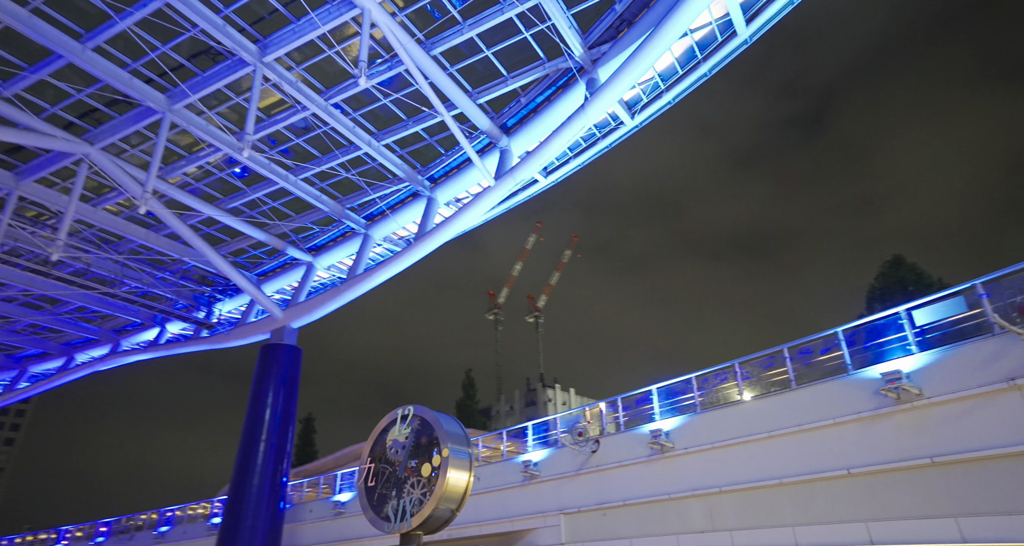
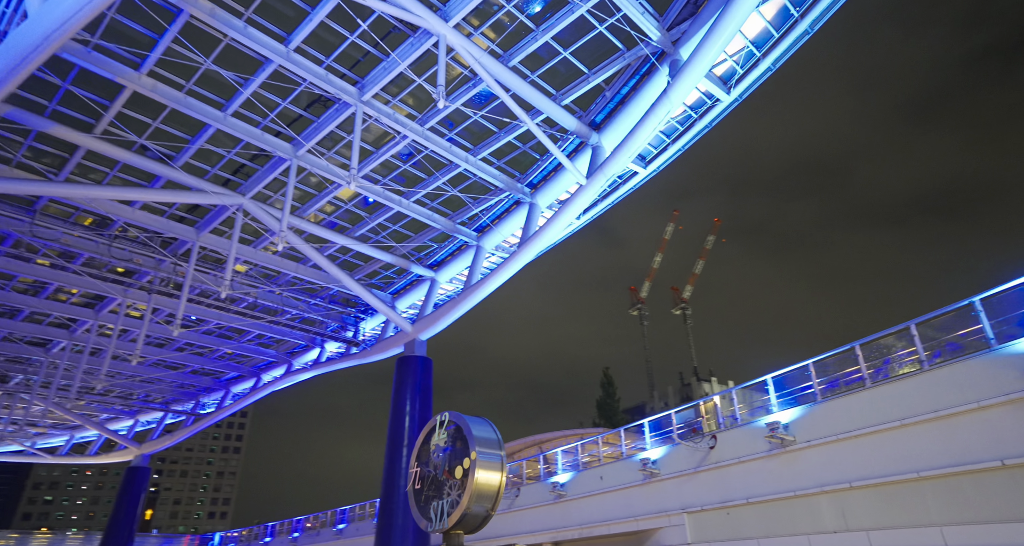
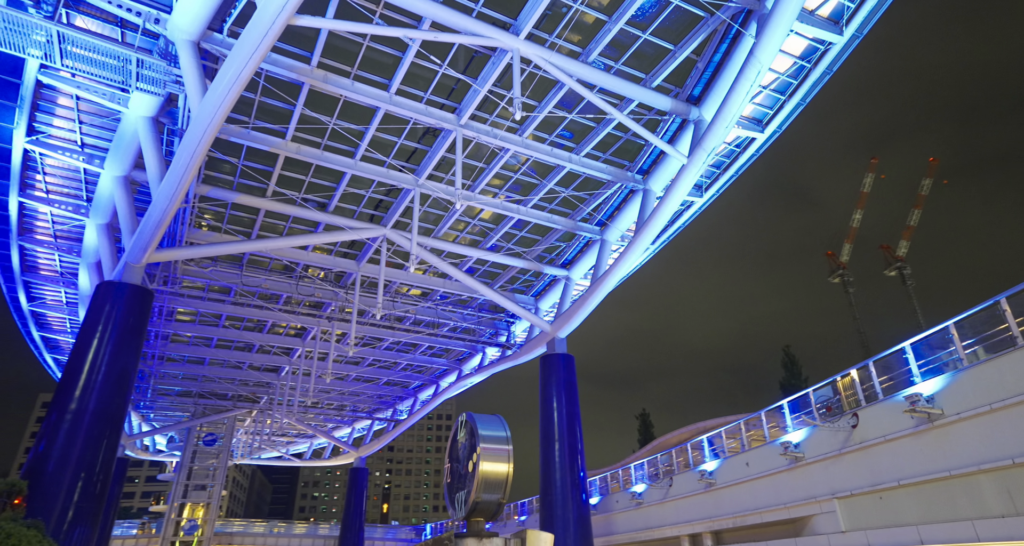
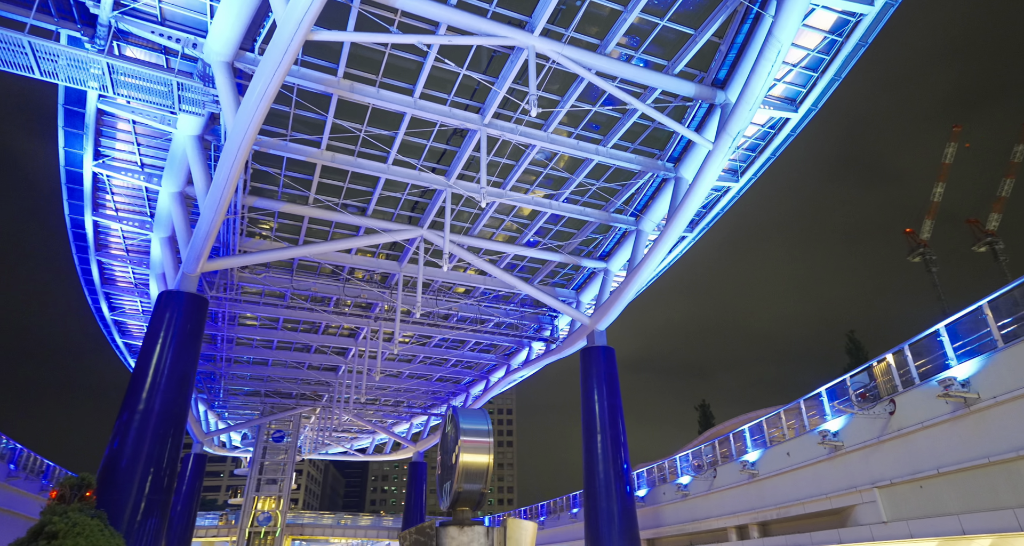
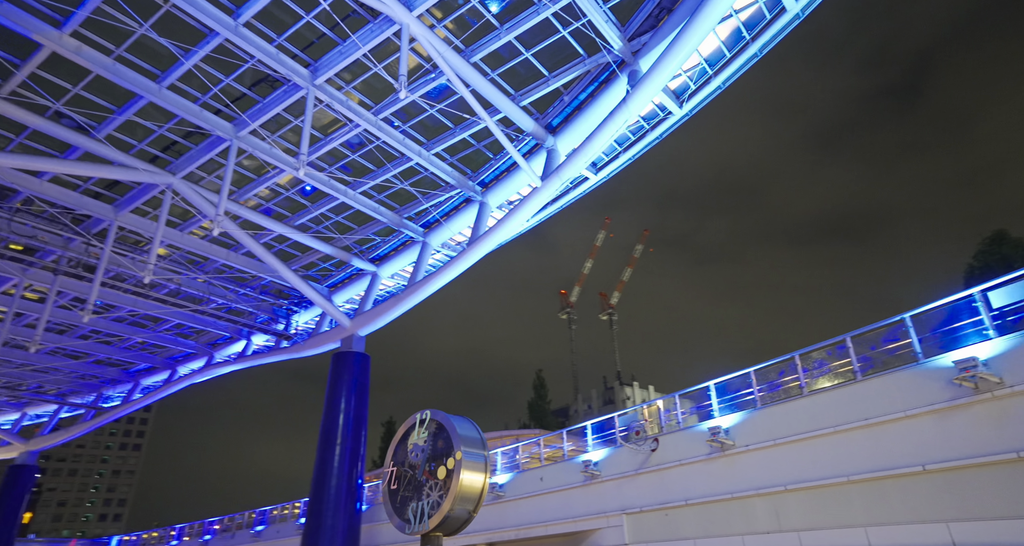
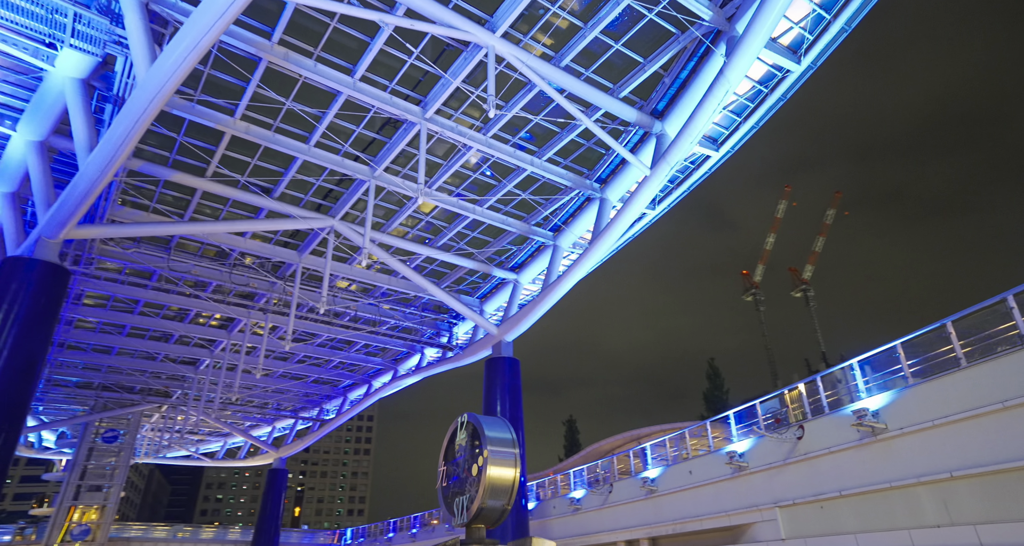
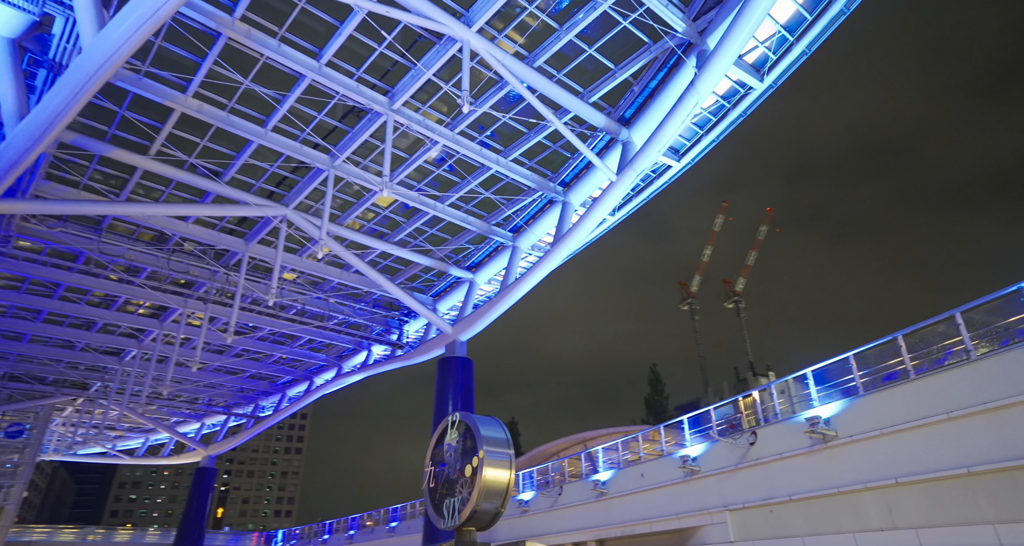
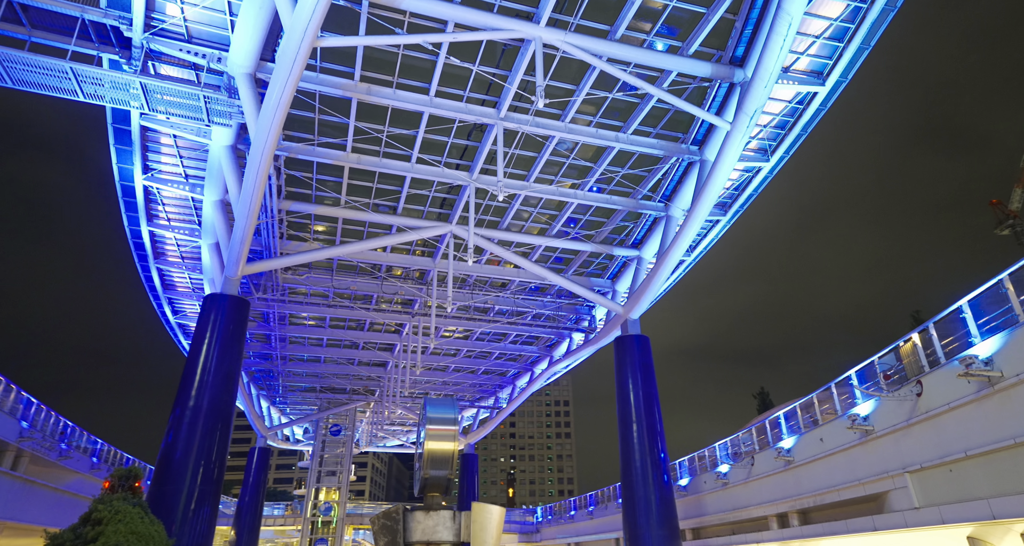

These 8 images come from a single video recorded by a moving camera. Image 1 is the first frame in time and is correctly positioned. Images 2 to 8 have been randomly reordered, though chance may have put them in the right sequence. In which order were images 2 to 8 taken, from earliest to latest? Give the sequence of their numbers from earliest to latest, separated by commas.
5, 2, 7, 6, 3, 4, 8
